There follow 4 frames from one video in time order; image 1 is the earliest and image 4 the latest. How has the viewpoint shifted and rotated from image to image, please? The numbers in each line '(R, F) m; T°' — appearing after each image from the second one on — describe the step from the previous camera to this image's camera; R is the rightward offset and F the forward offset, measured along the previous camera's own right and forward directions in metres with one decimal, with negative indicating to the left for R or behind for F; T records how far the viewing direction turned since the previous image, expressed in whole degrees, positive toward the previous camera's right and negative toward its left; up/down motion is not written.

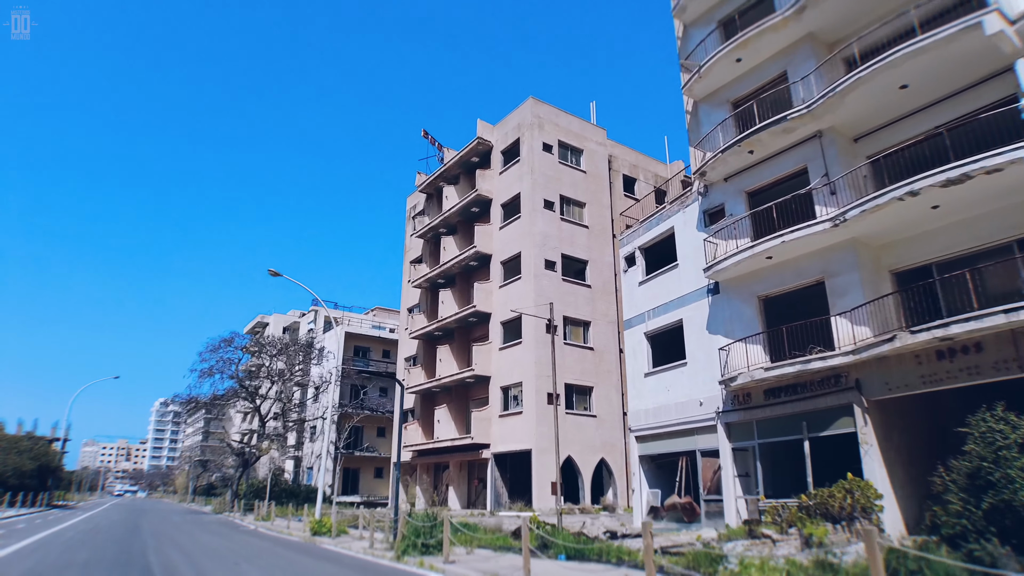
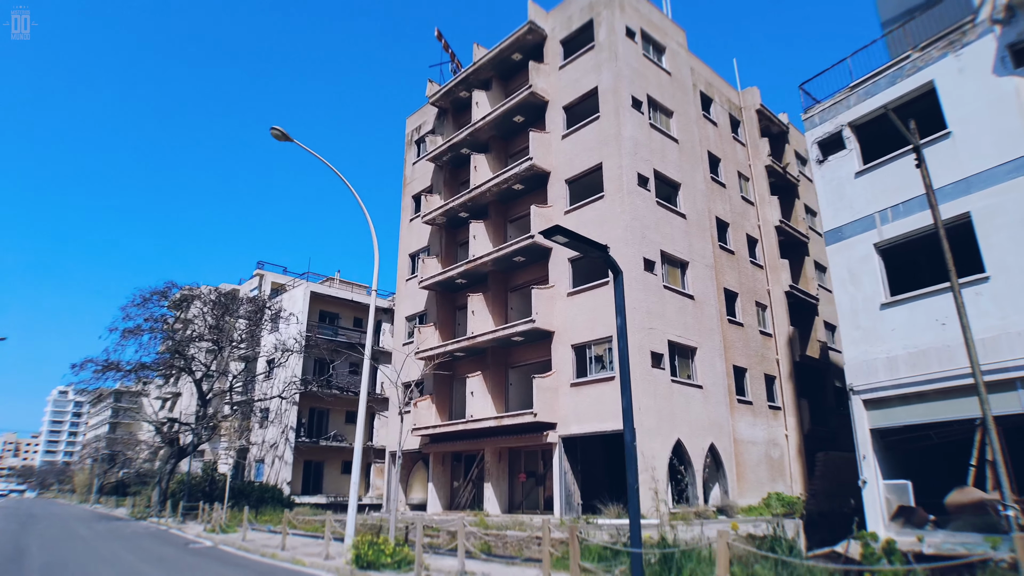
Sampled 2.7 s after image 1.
(-4.9, +8.6) m; +6°
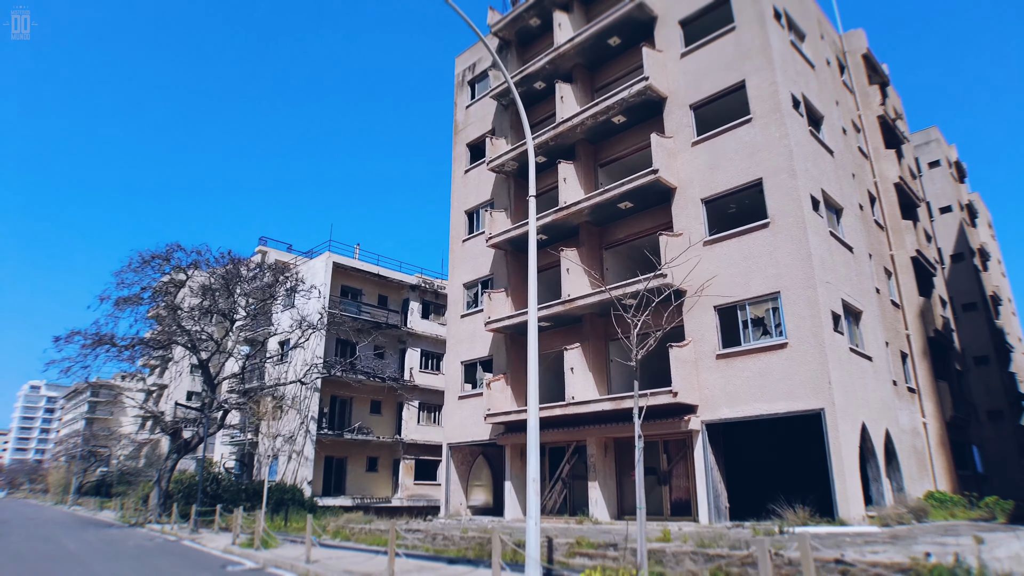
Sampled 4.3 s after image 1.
(-3.8, +4.7) m; +2°
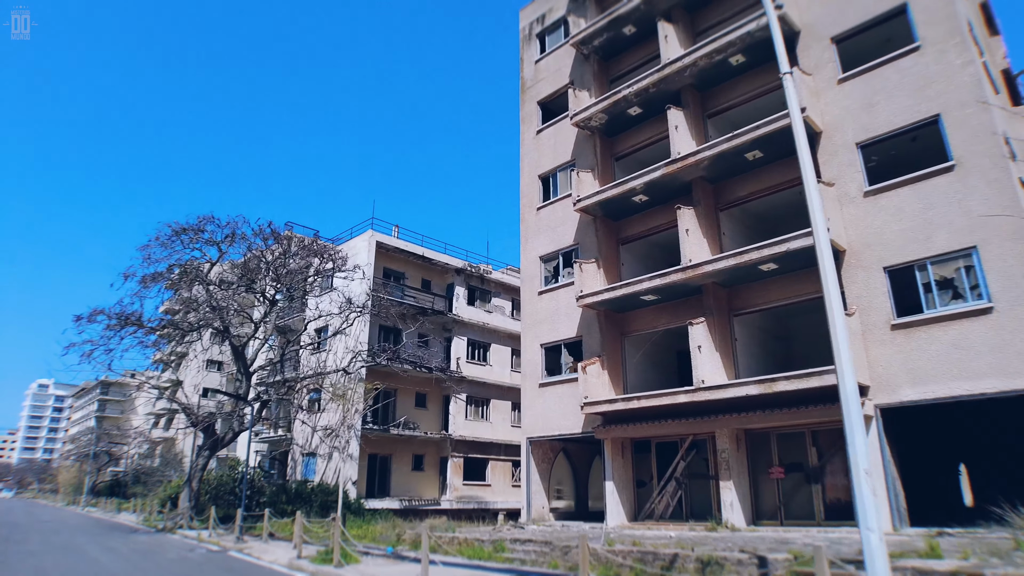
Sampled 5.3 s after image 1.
(-2.7, +3.0) m; 0°
